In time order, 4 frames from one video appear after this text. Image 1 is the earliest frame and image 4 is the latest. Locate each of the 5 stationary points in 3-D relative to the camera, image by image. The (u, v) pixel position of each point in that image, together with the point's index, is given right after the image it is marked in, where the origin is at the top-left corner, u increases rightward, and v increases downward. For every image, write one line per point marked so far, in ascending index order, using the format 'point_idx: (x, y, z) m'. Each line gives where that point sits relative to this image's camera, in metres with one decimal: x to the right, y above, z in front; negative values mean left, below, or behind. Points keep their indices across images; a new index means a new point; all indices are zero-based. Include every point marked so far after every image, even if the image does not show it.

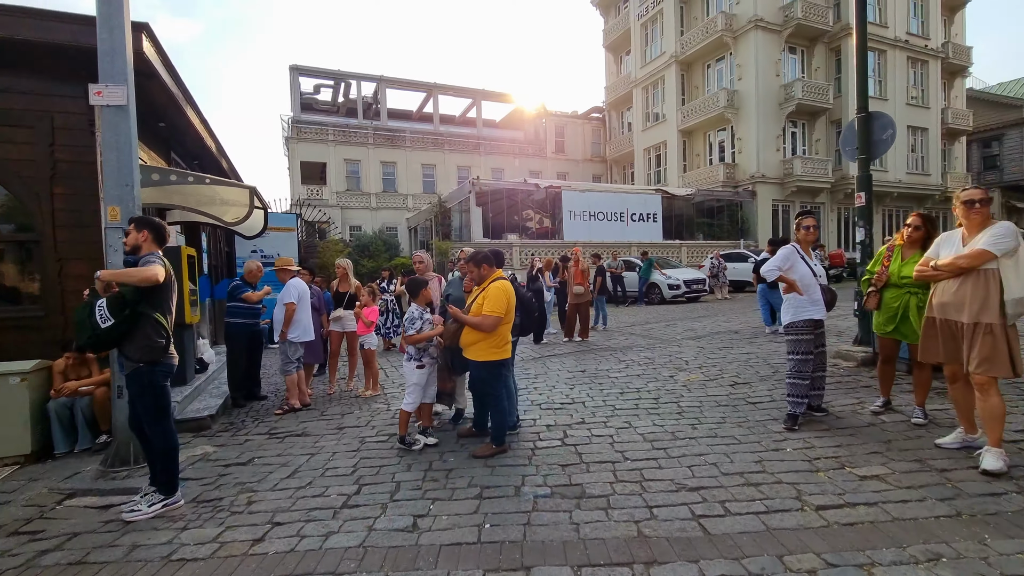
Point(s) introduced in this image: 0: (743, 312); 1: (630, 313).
0: (+6.2, -0.7, +13.1) m
1: (+3.6, -0.8, +15.1) m
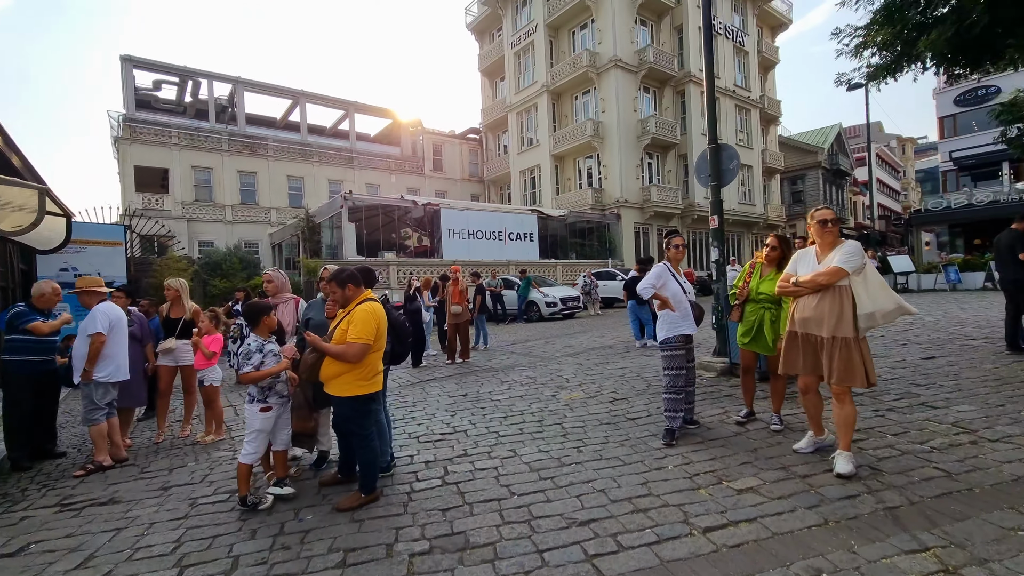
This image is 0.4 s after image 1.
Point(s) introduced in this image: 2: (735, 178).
0: (+2.9, -1.1, +13.9) m
1: (-0.1, -1.4, +15.1) m
2: (+3.3, +1.6, +7.1) m
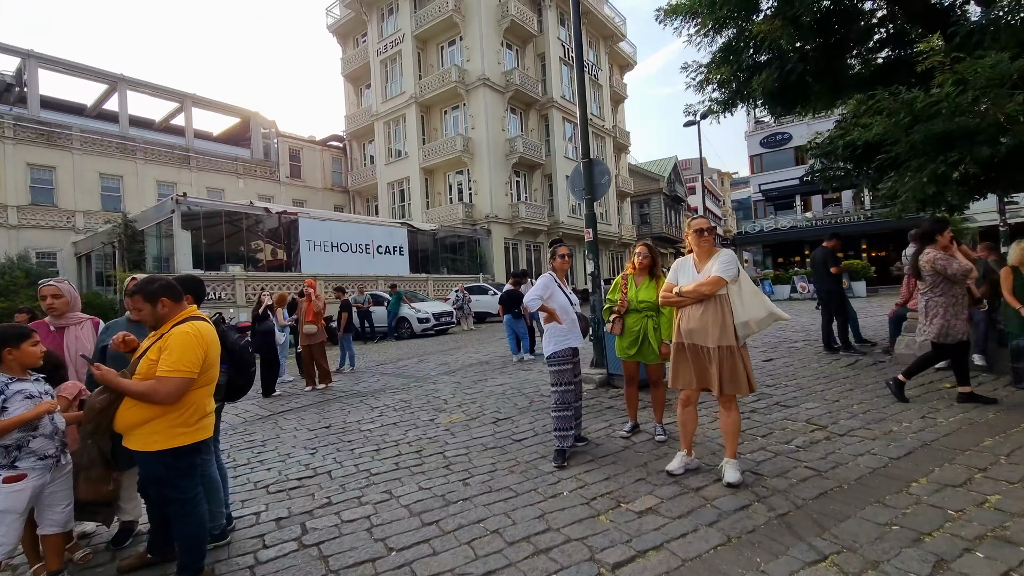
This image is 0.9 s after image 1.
0: (-0.6, -1.5, +13.6) m
1: (-3.8, -1.8, +14.0) m
2: (+1.4, +1.4, +7.3) m
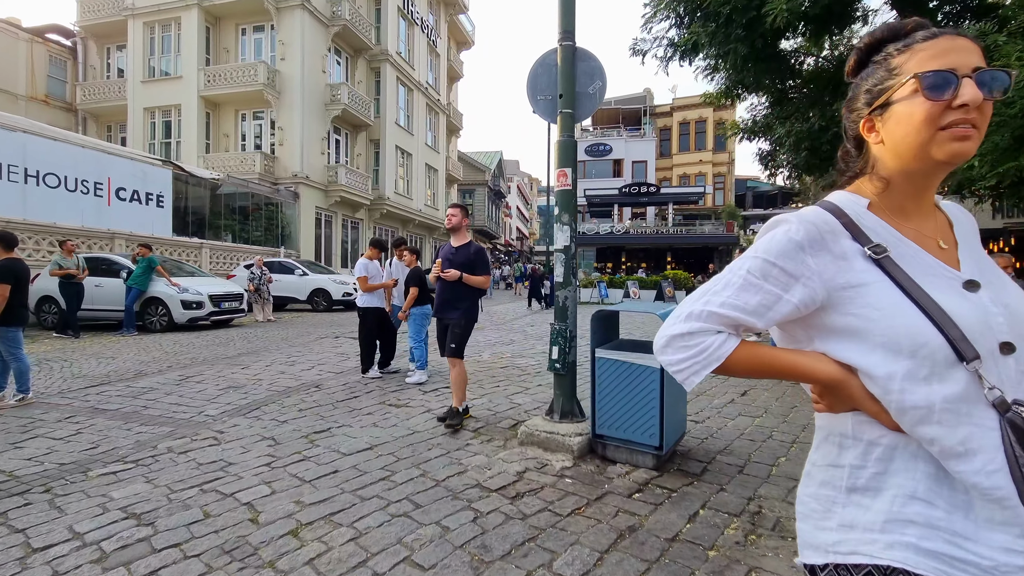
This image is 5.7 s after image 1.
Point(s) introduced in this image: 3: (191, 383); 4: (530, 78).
0: (-3.9, -1.1, +9.2) m
1: (-7.0, -1.1, +8.3) m
2: (+0.7, +1.5, +4.2) m
3: (-4.2, -1.2, +6.4) m
4: (+0.2, +1.9, +4.3) m
